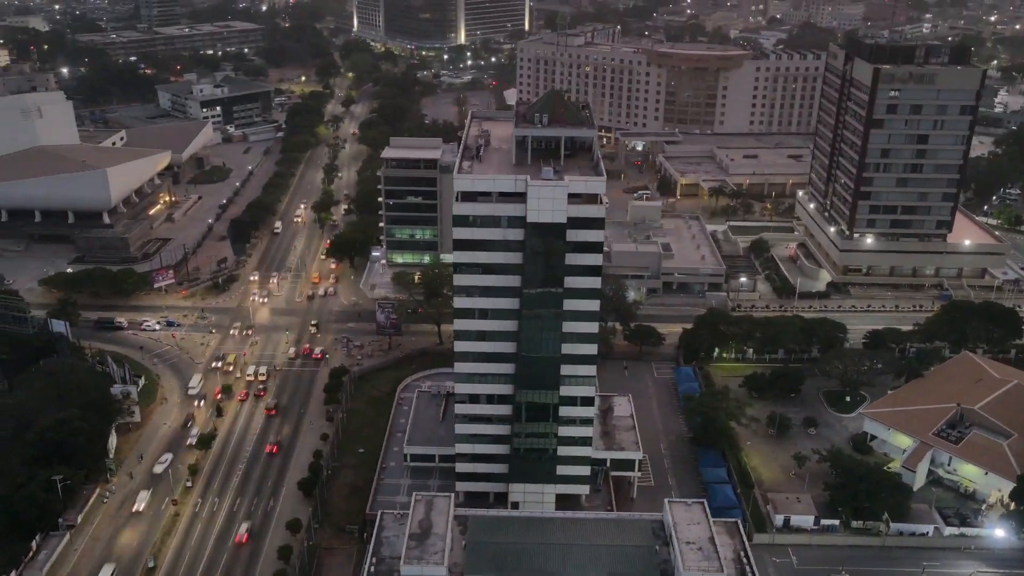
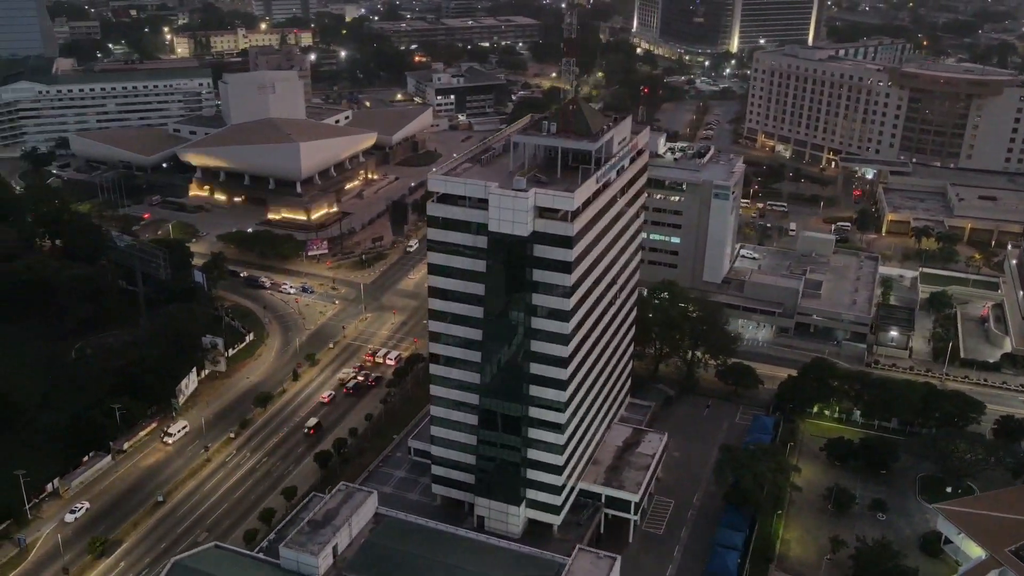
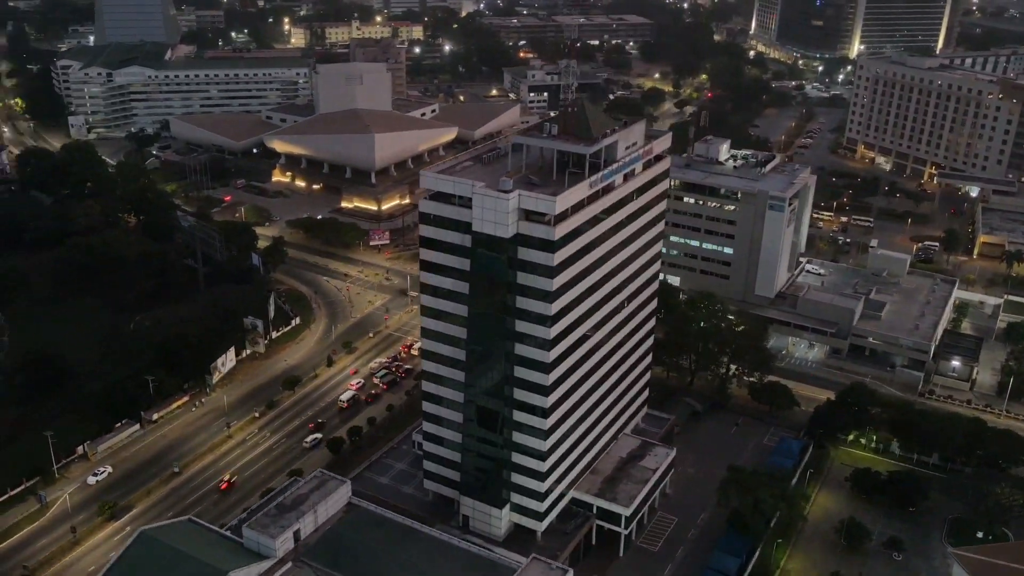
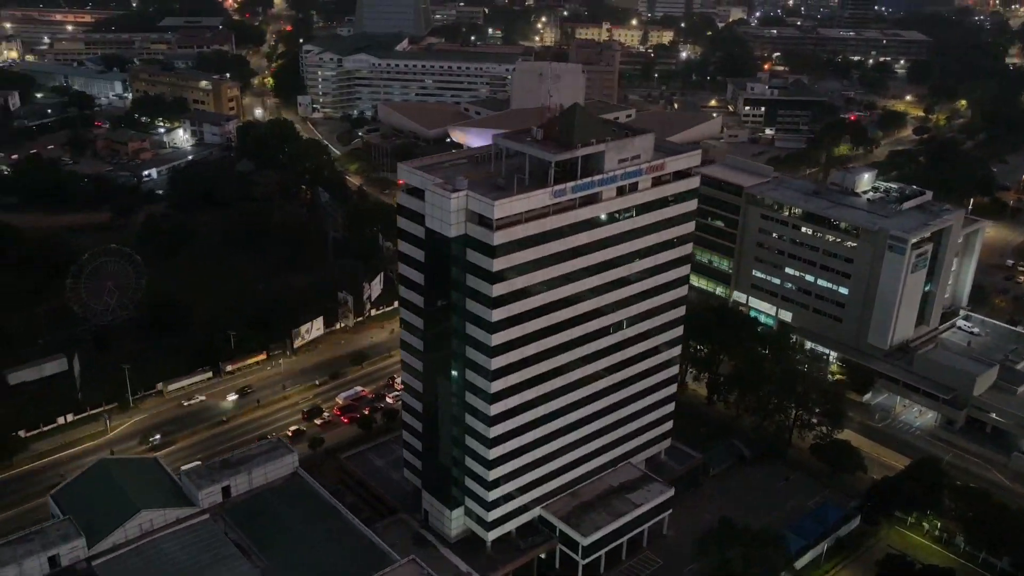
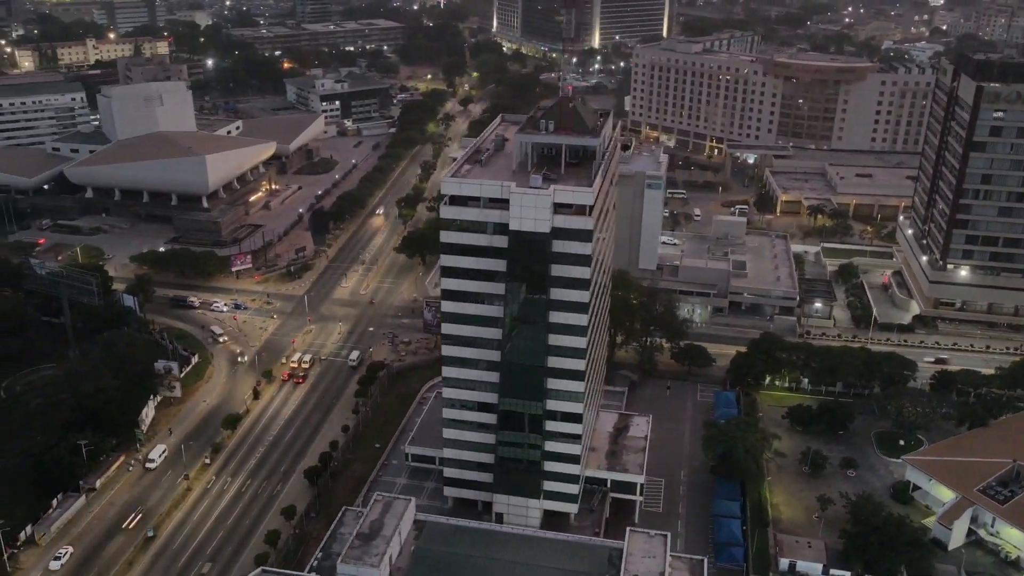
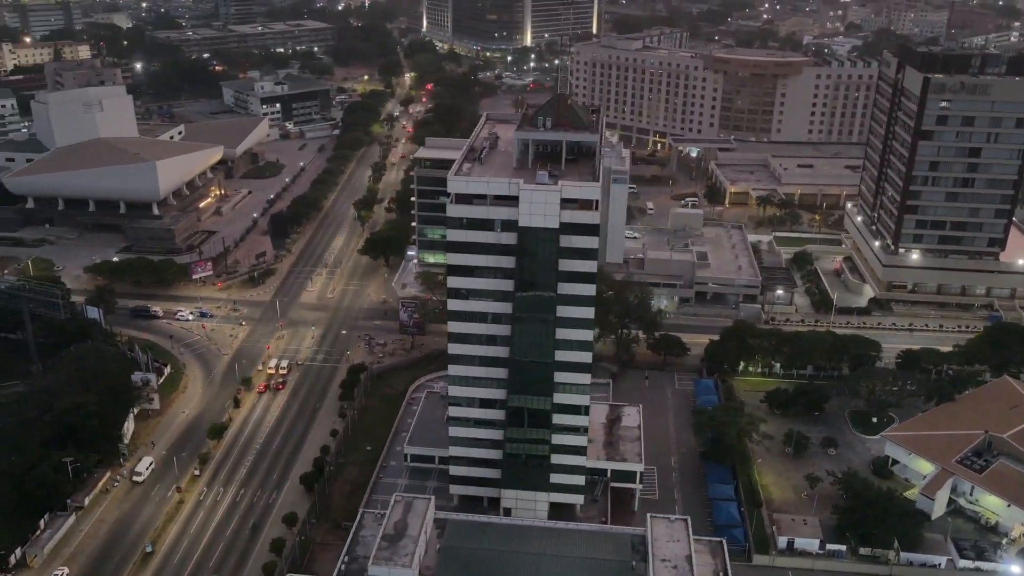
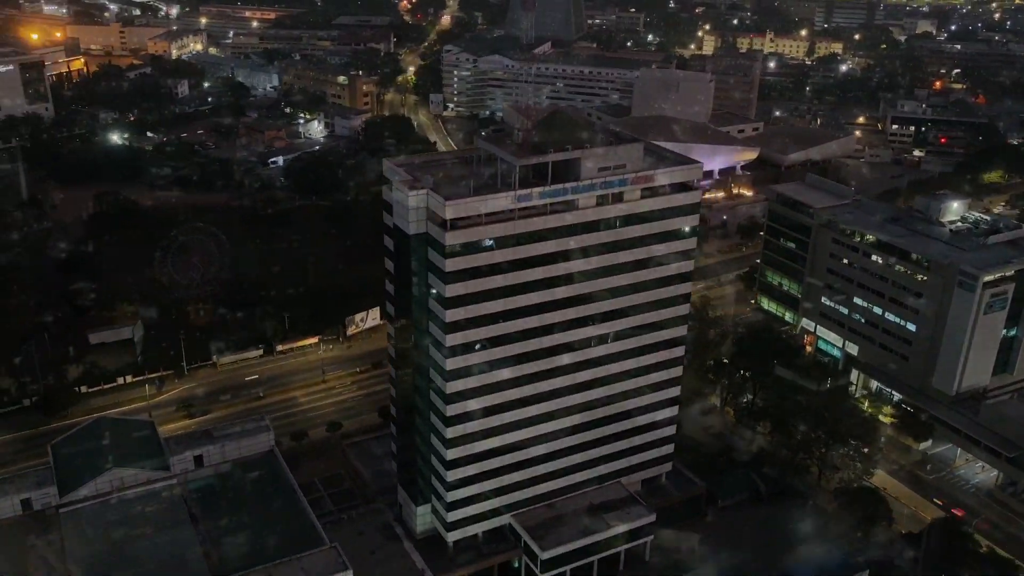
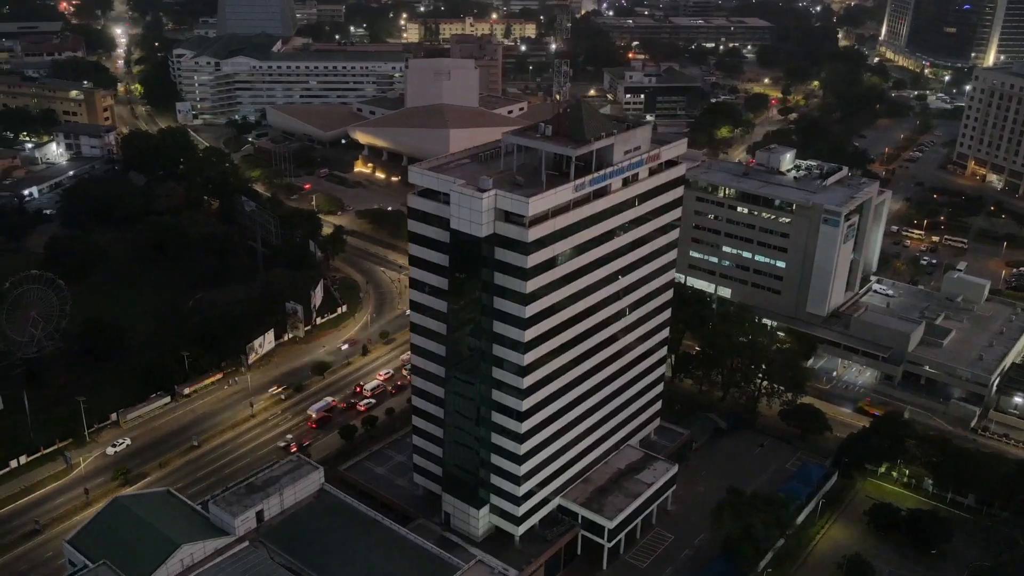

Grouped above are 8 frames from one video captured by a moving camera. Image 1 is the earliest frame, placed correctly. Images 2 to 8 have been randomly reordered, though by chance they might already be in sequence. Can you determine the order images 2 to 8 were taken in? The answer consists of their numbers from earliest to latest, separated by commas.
6, 5, 2, 3, 8, 4, 7
